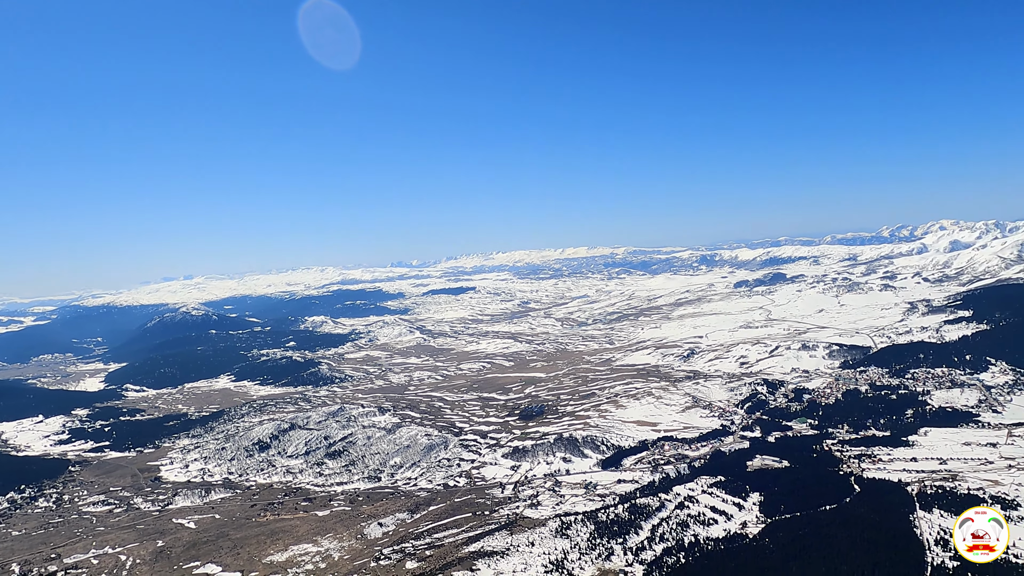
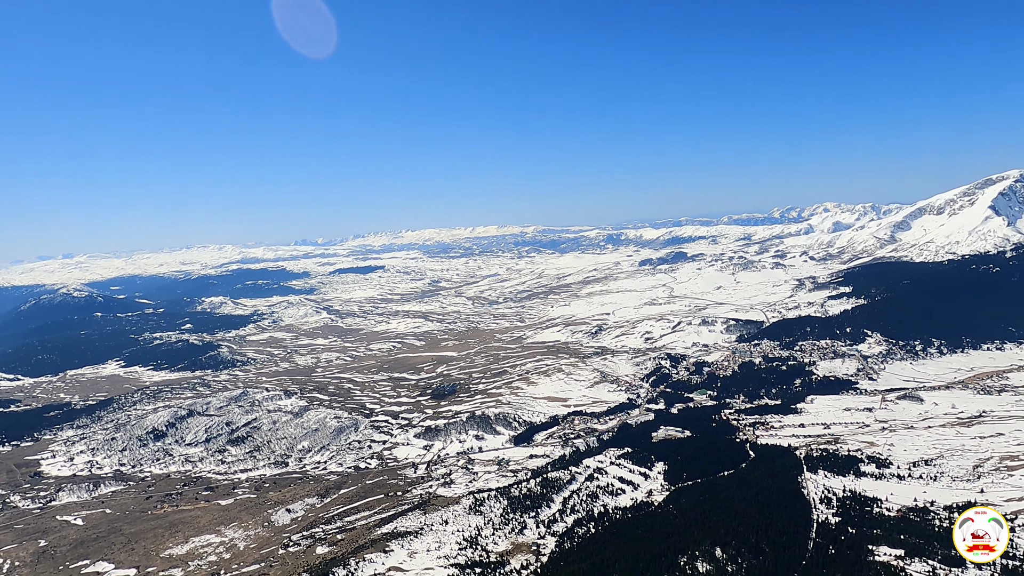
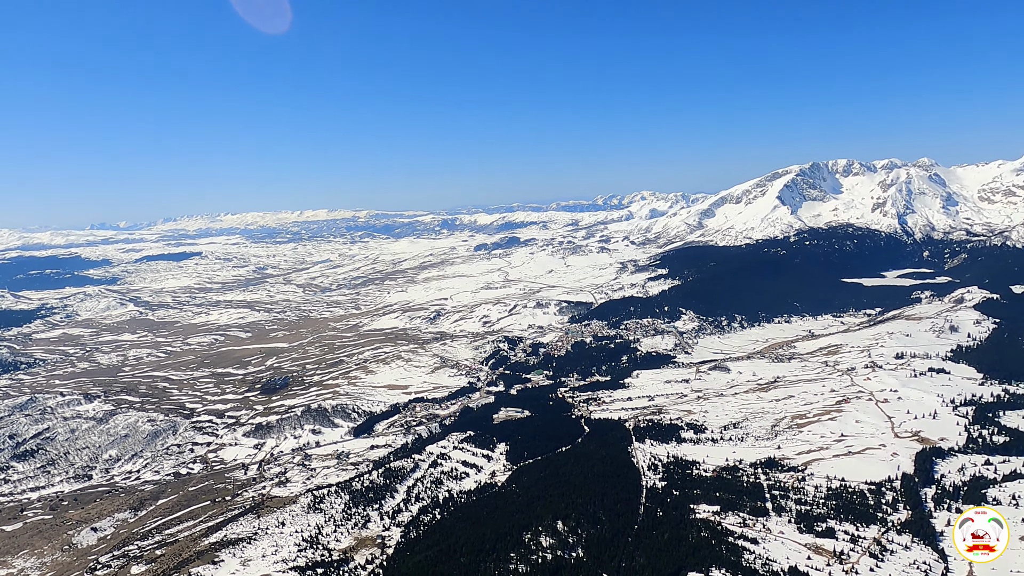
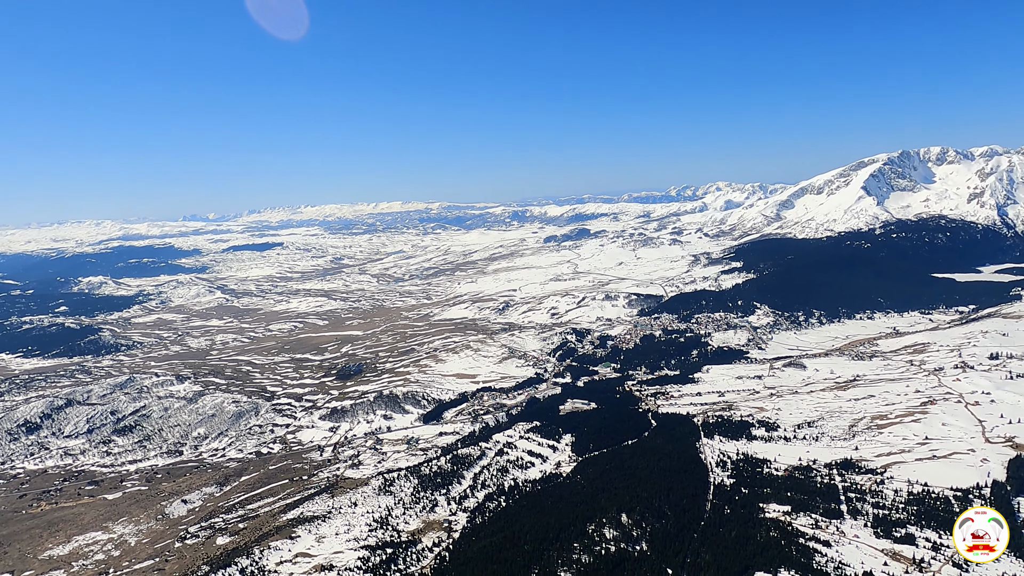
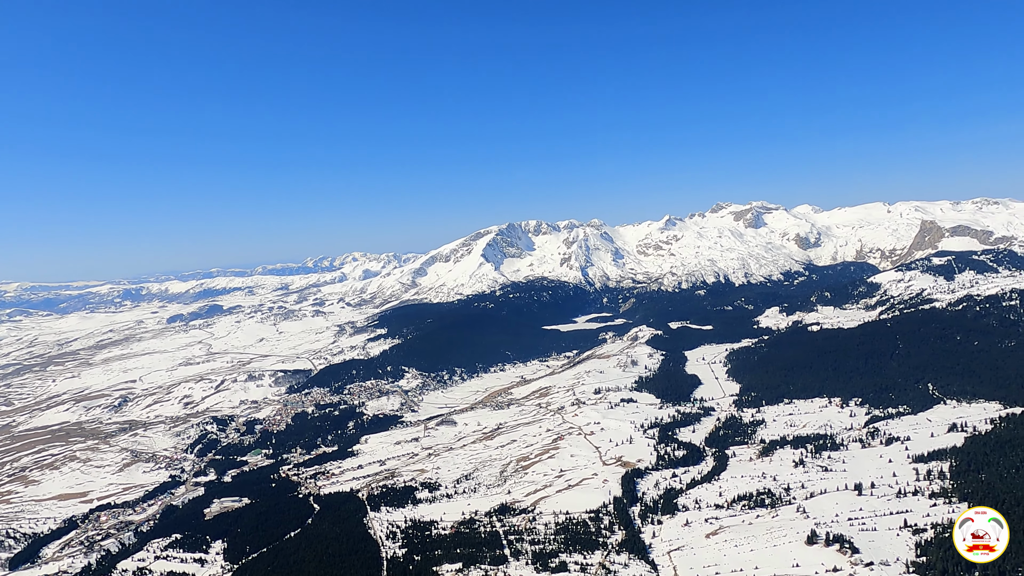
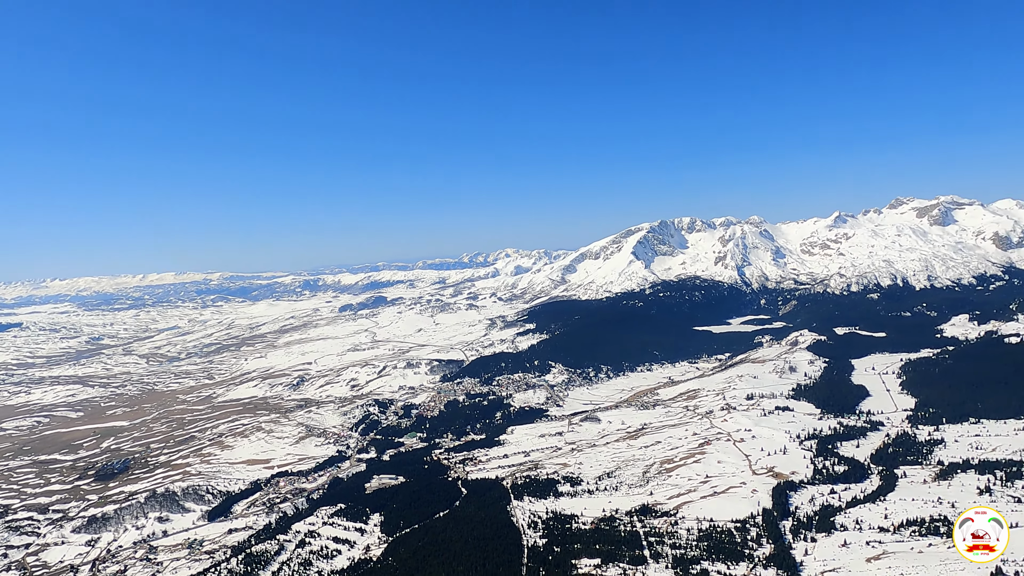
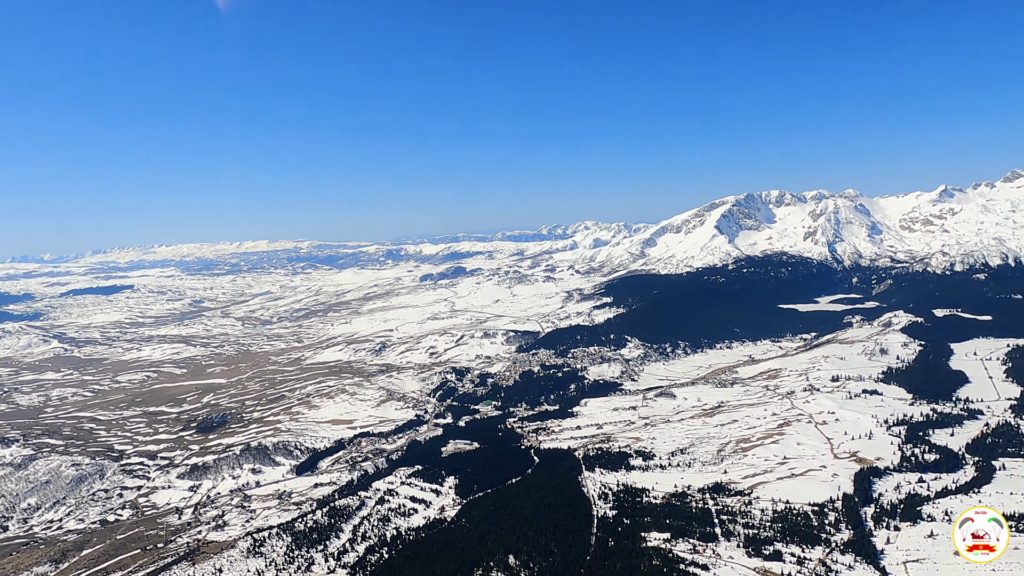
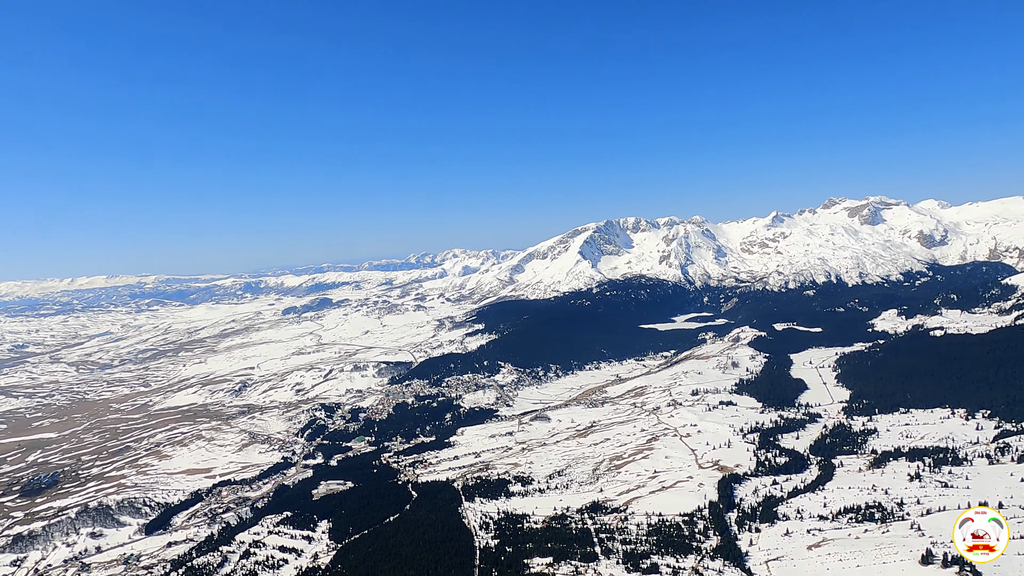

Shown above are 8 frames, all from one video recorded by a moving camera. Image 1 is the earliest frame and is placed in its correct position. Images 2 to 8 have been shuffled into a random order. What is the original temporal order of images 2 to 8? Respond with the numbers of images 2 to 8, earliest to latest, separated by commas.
2, 4, 3, 7, 6, 8, 5
